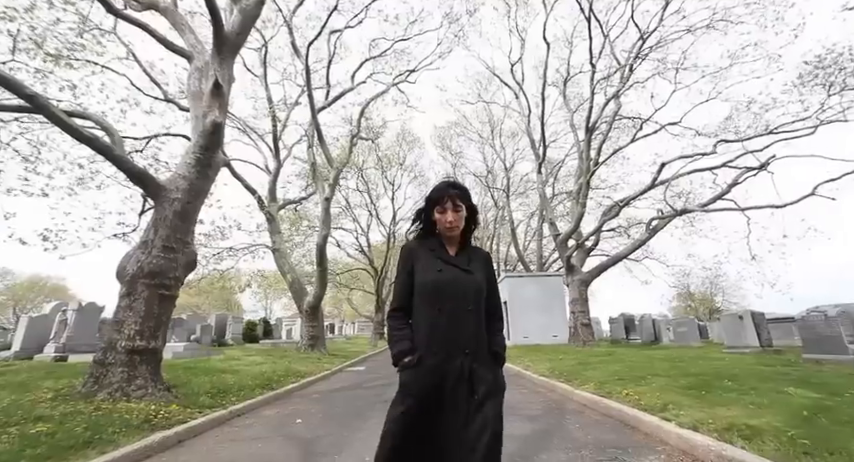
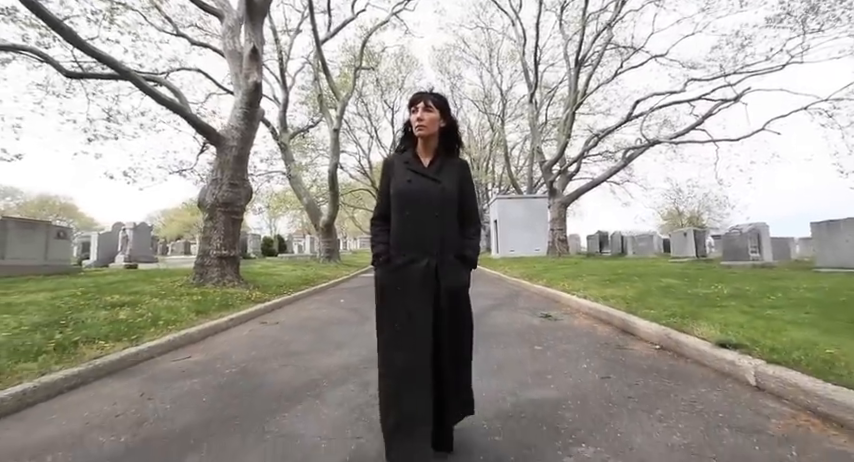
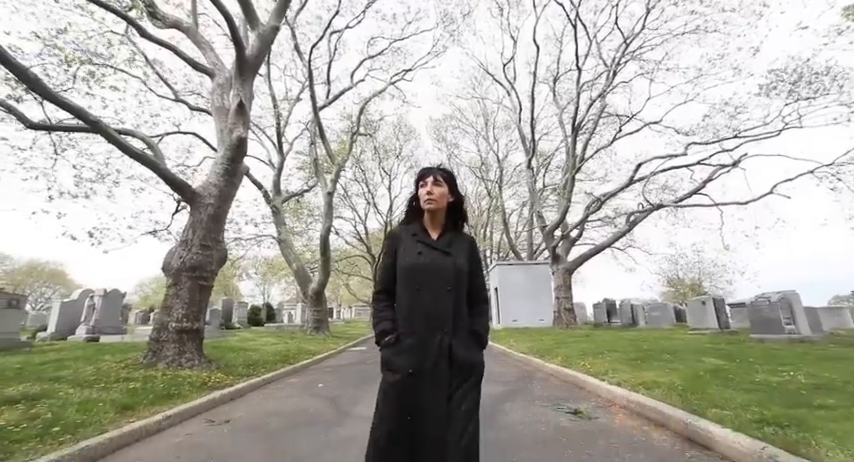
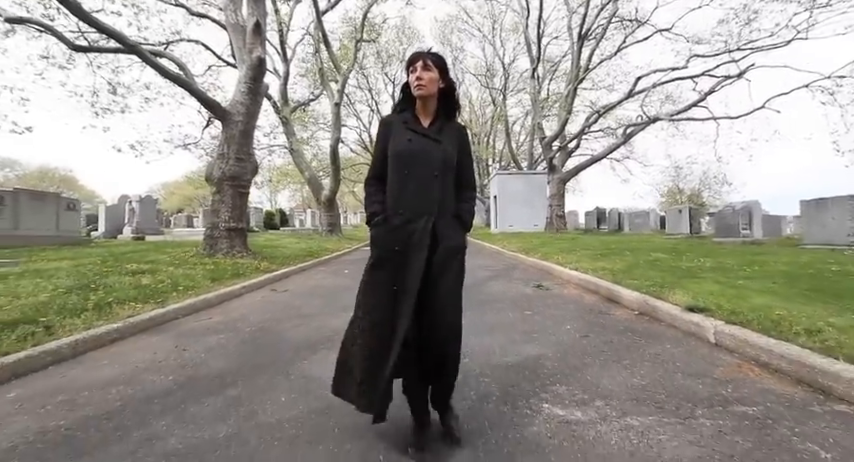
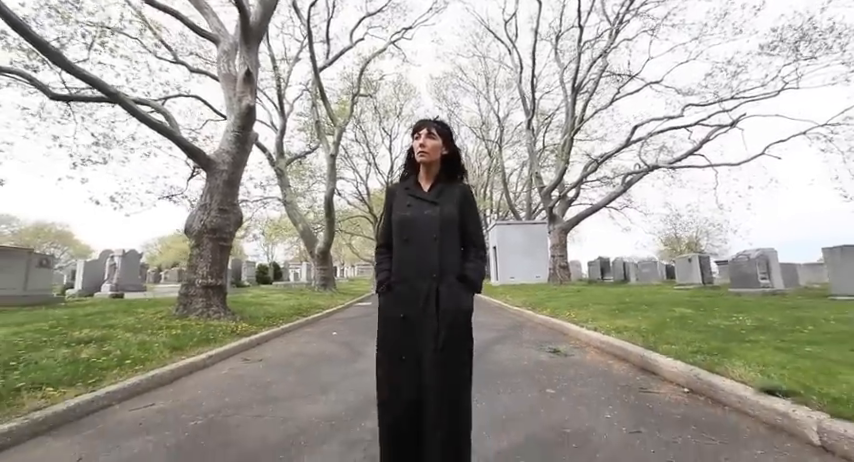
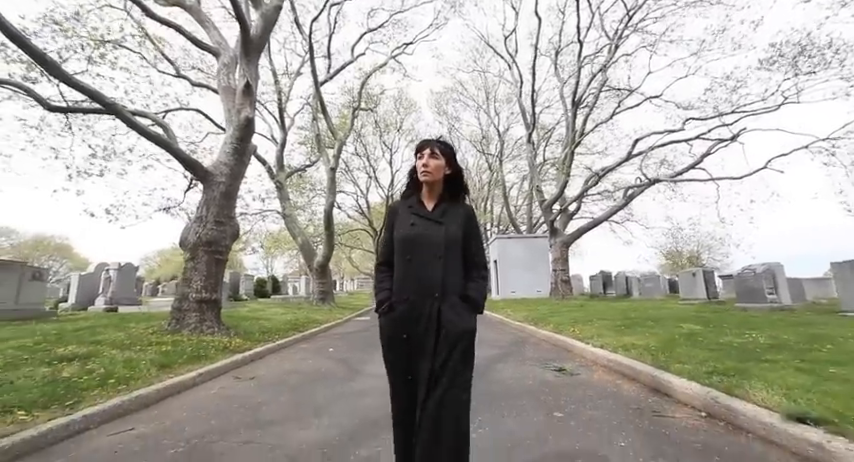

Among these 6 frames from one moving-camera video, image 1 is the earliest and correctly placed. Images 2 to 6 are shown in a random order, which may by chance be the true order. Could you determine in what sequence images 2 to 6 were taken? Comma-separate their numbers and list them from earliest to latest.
3, 6, 5, 2, 4
